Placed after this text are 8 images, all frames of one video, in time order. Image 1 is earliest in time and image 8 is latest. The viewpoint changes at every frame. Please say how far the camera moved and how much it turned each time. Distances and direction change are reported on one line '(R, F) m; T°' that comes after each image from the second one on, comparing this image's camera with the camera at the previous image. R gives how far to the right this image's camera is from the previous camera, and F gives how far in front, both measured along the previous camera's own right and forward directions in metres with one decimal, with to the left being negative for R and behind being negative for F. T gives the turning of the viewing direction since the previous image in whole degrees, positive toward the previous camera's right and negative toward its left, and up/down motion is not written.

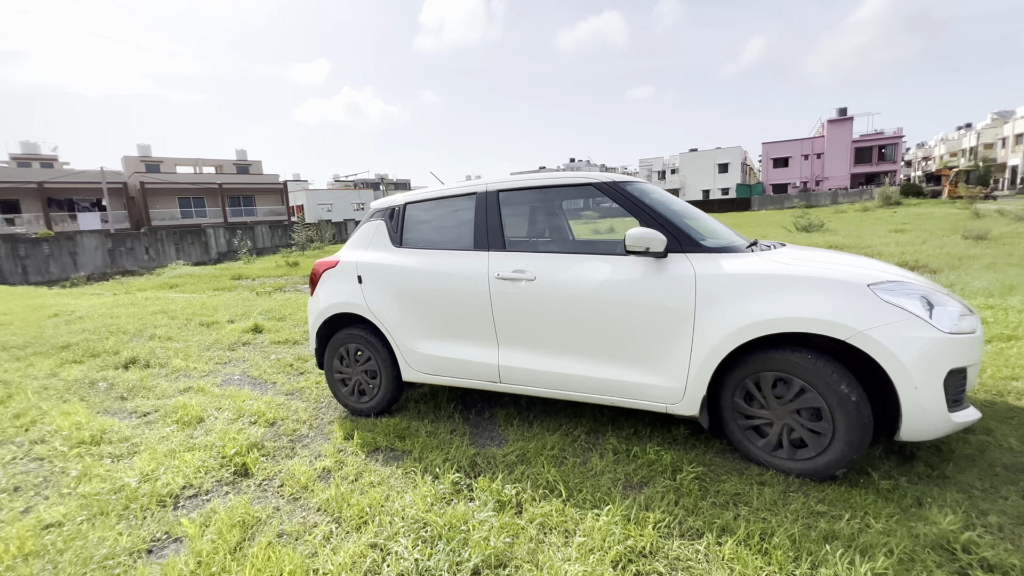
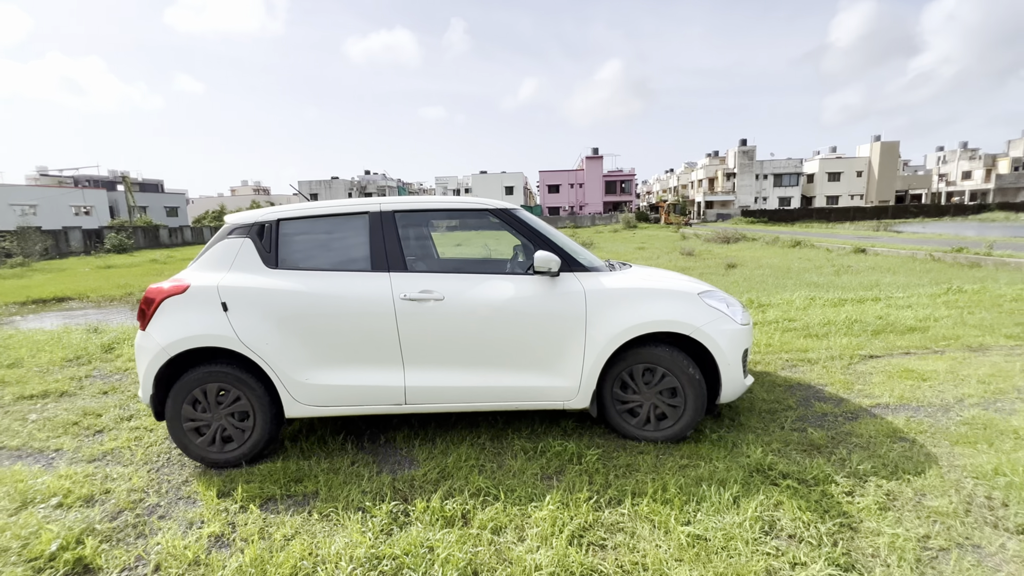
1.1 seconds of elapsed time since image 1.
(-0.7, 0.0) m; +25°
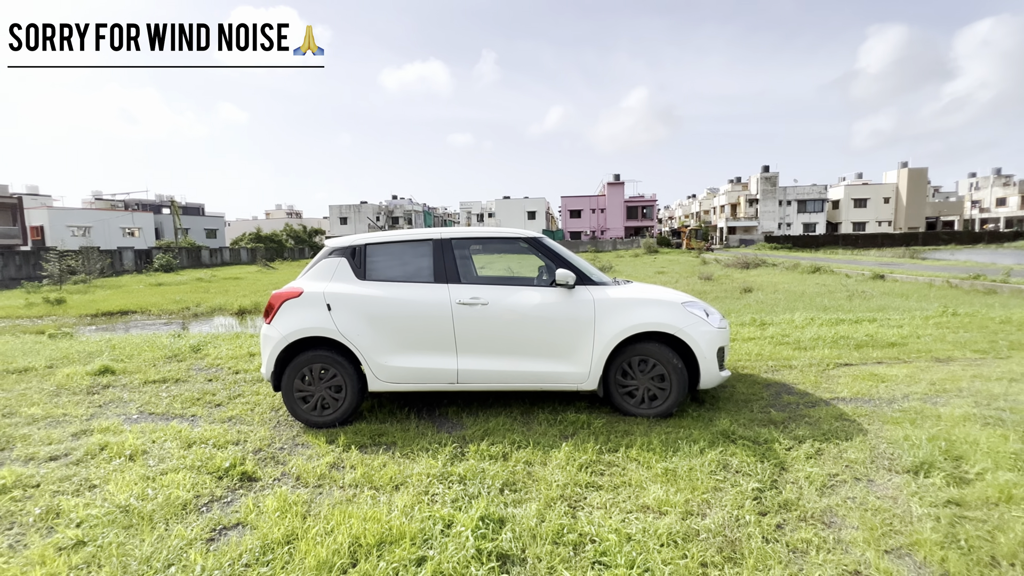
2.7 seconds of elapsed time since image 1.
(0.0, -0.9) m; -3°
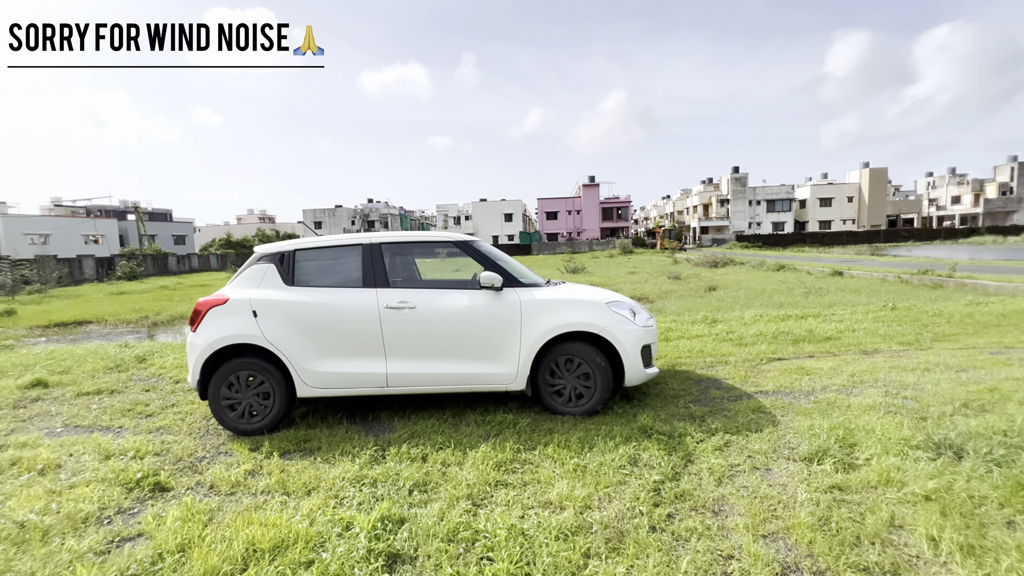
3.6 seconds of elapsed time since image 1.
(+0.4, -0.1) m; +2°
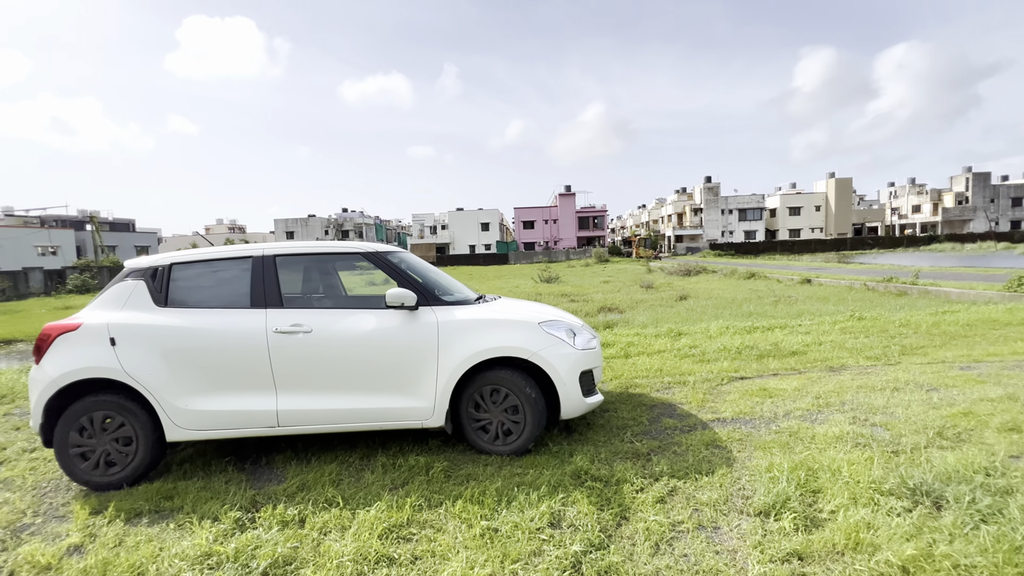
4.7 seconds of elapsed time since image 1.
(+0.5, +0.5) m; +3°
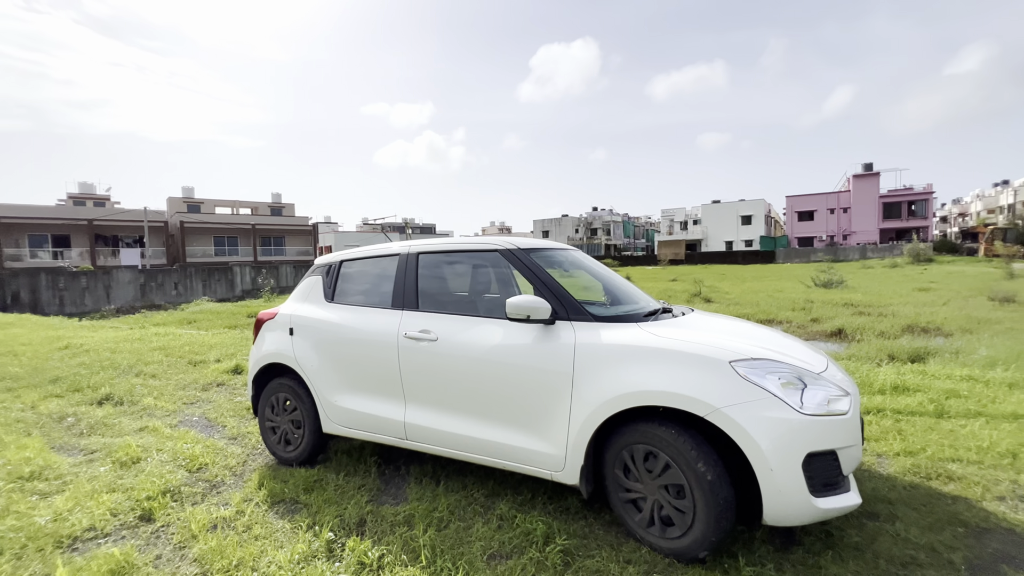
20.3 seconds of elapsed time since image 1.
(+0.4, +1.0) m; -31°
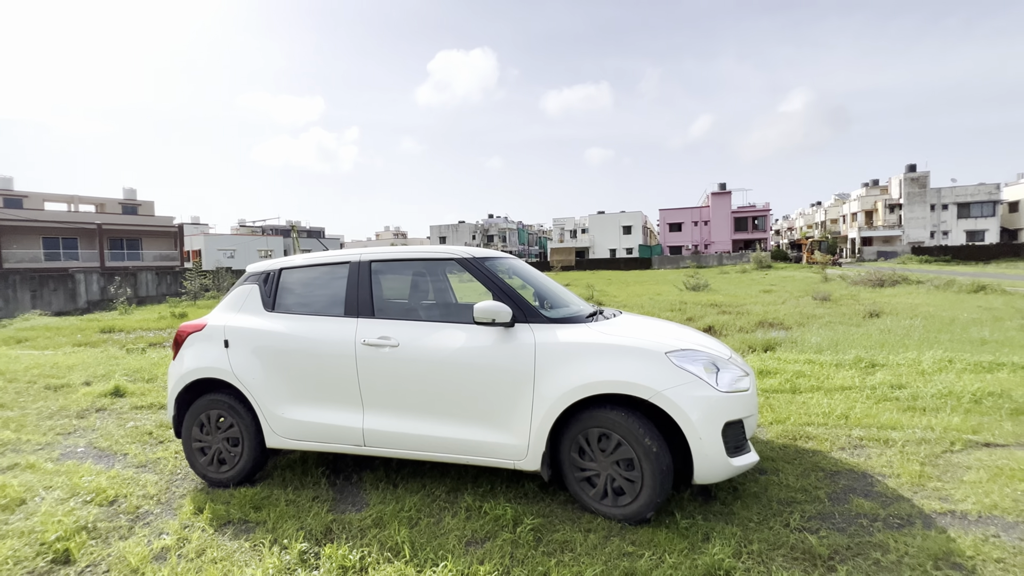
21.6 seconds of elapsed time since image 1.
(-0.4, -0.2) m; +13°
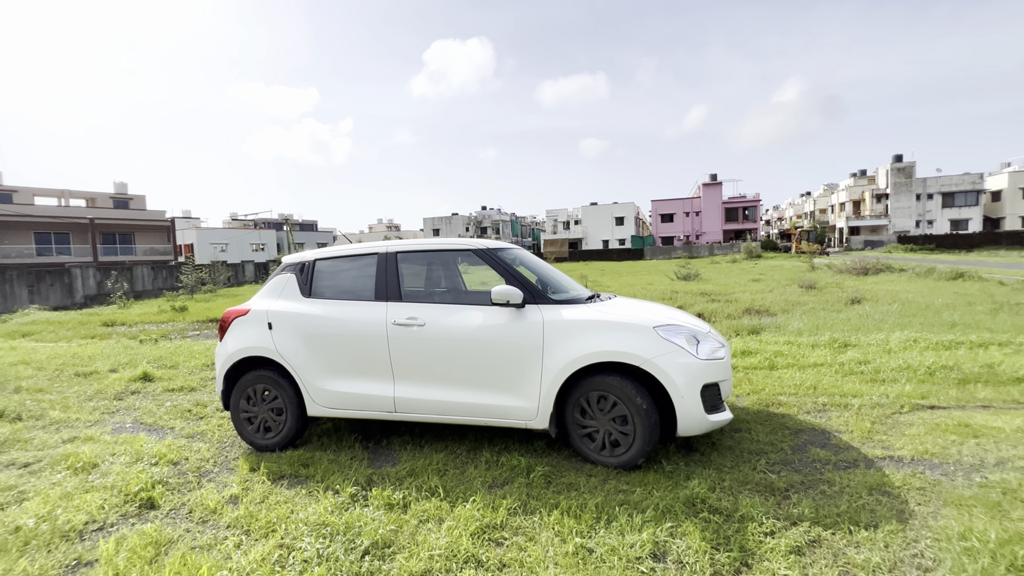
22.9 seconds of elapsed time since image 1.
(-0.1, -0.5) m; +1°
